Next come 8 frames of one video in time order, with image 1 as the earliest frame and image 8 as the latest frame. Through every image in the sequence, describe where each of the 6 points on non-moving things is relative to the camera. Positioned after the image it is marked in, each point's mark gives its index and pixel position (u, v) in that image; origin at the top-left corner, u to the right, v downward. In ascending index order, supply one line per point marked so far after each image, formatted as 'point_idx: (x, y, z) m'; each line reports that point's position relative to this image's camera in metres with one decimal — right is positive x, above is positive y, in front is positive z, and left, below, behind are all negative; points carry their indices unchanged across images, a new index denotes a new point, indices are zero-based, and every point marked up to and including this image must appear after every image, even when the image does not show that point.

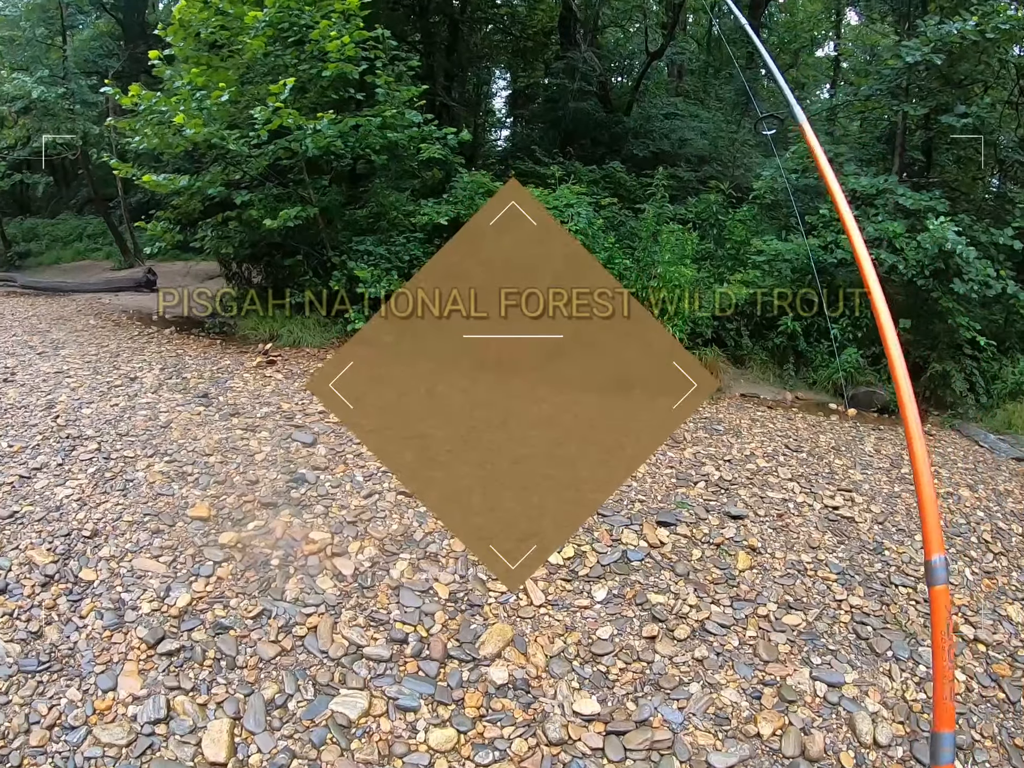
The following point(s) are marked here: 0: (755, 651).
0: (+0.8, -0.9, +3.2) m
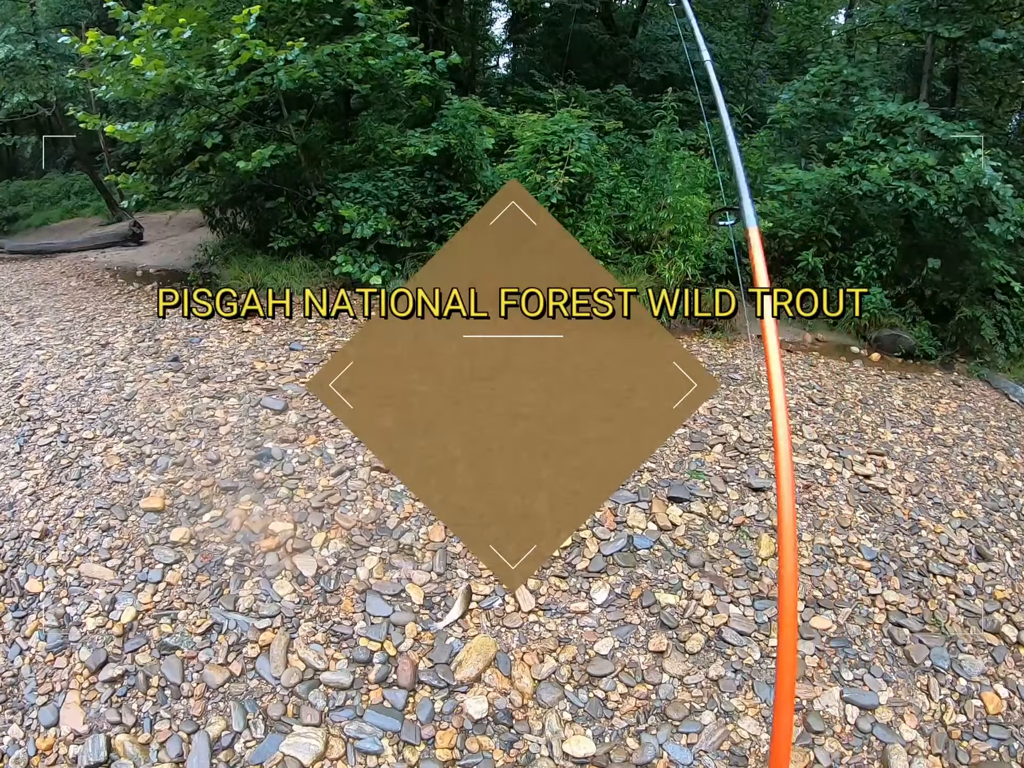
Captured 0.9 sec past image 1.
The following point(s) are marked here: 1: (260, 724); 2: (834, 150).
0: (+0.7, -0.8, +2.8) m
1: (-0.6, -0.9, +2.5) m
2: (+1.8, +1.3, +5.6) m
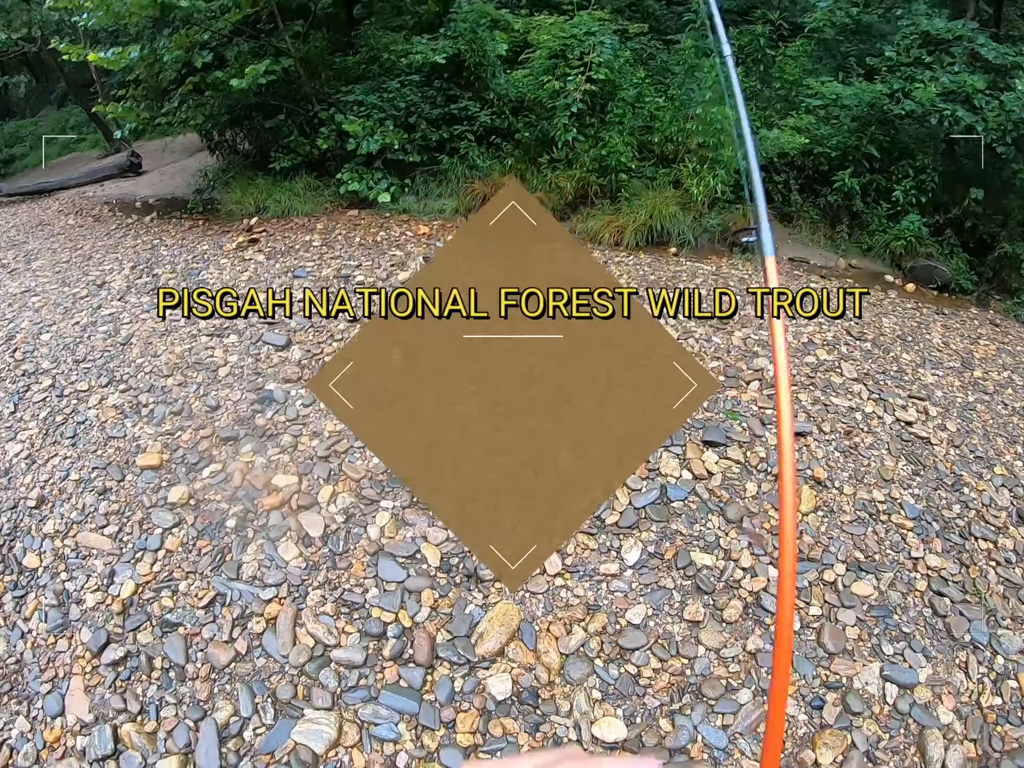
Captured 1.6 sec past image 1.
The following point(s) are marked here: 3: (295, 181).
0: (+0.8, -0.7, +2.7) m
1: (-0.6, -0.8, +2.4) m
2: (+1.9, +1.7, +5.2) m
3: (-1.2, +1.2, +5.8) m
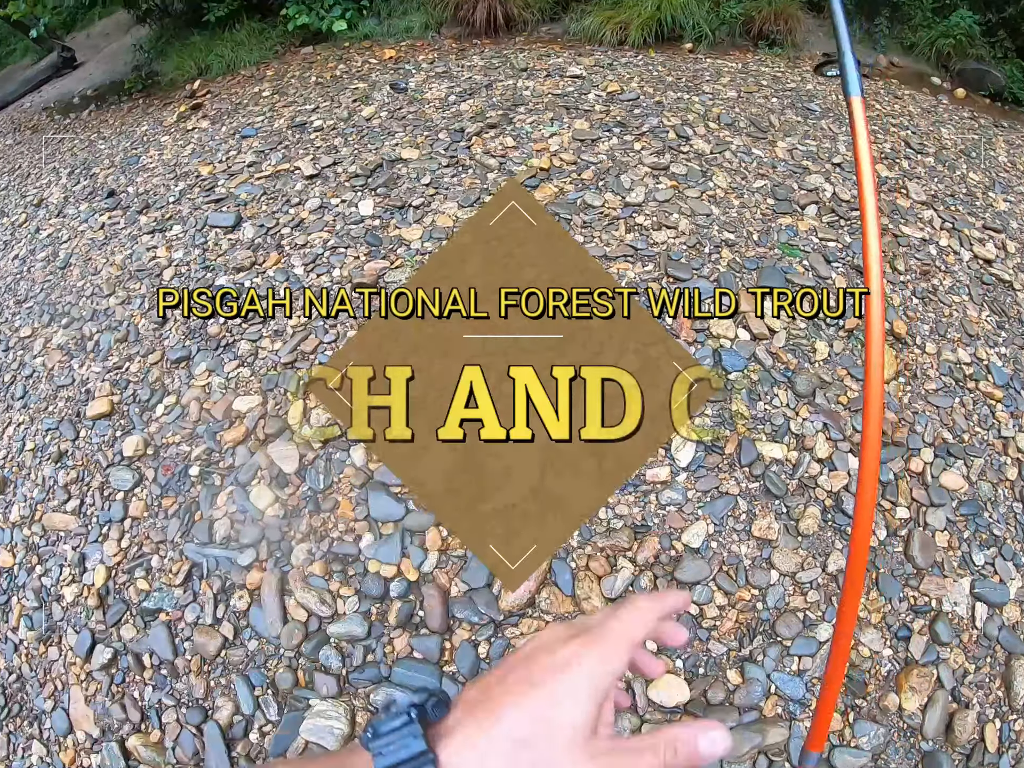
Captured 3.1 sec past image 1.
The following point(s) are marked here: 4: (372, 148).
0: (+0.9, -0.4, +2.3) m
1: (-0.5, -0.6, +2.0) m
2: (+1.8, +2.5, +4.3) m
3: (-1.3, +1.9, +5.0) m
4: (-0.5, +0.9, +3.6) m
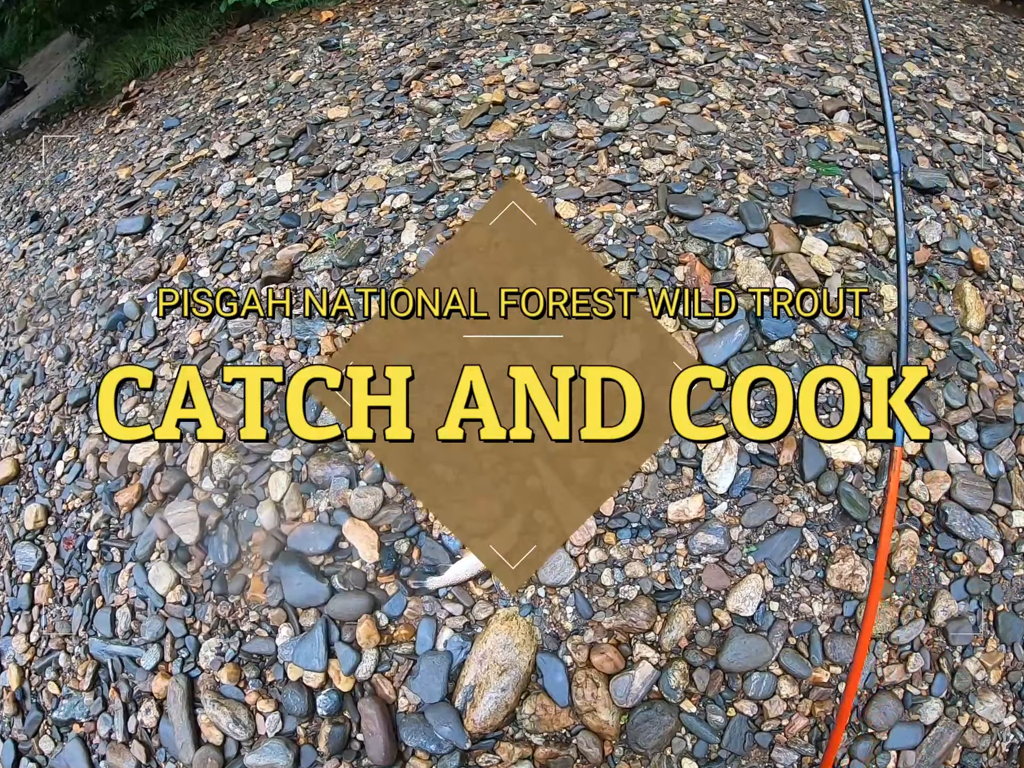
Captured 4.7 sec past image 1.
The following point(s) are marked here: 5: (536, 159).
0: (+0.8, -0.3, +1.6) m
1: (-0.5, -0.7, +1.4) m
2: (+1.5, +2.7, +3.5) m
3: (-1.5, +1.8, +4.3) m
4: (-0.6, +0.8, +3.0) m
5: (+0.1, +0.6, +2.5) m
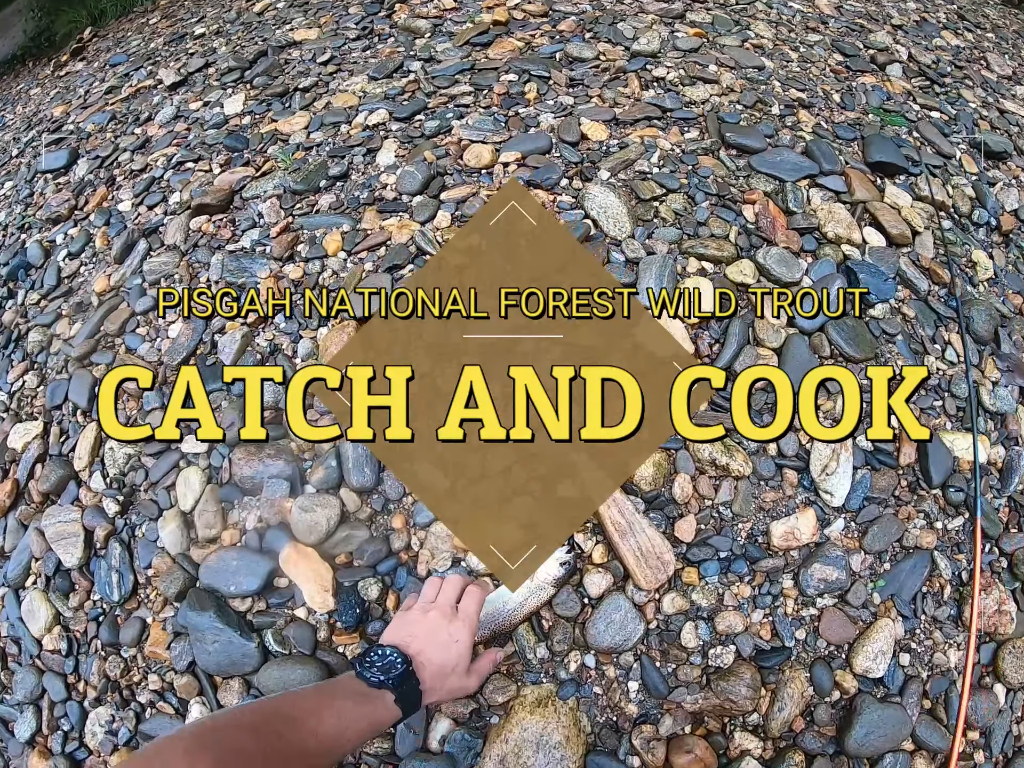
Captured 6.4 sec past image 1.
0: (+0.8, -0.3, +1.1) m
1: (-0.5, -0.7, +0.9) m
2: (+1.5, +2.8, +3.0) m
3: (-1.5, +1.9, +3.8) m
4: (-0.6, +0.8, +2.5) m
5: (+0.1, +0.6, +2.0) m
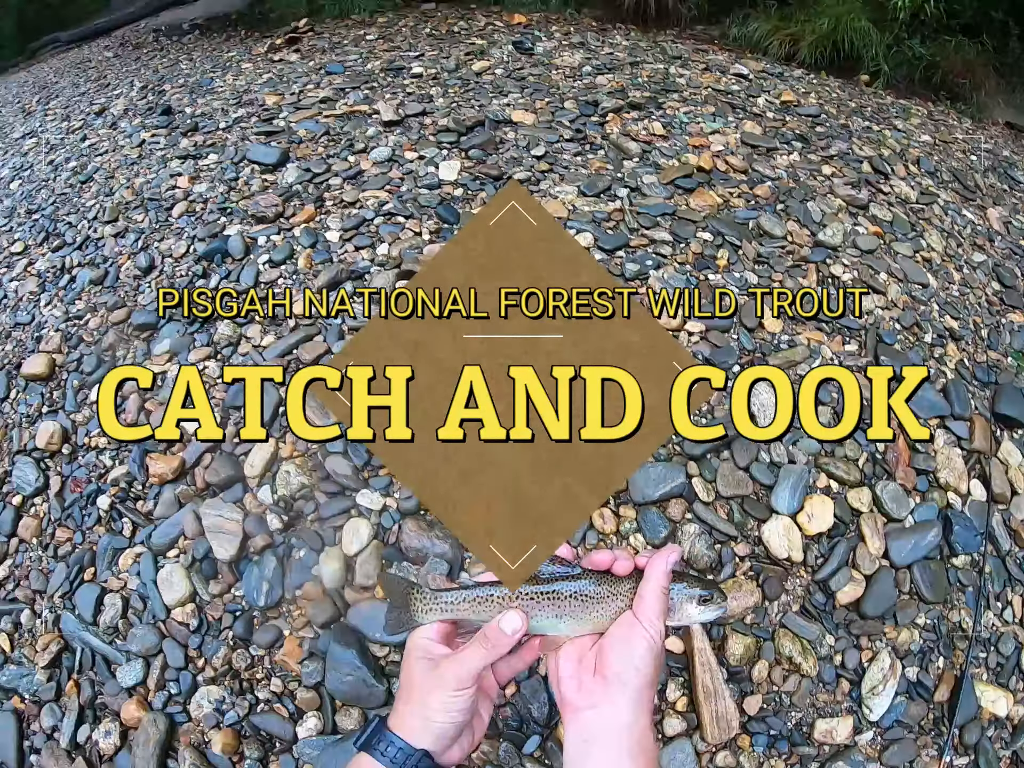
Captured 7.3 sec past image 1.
0: (+0.9, -0.7, +1.2) m
1: (-0.5, -0.7, +1.1) m
2: (+2.5, +1.9, +3.2) m
3: (-0.6, +1.9, +4.1) m
4: (-0.1, +0.7, +2.7) m
5: (+0.5, +0.3, +2.2) m
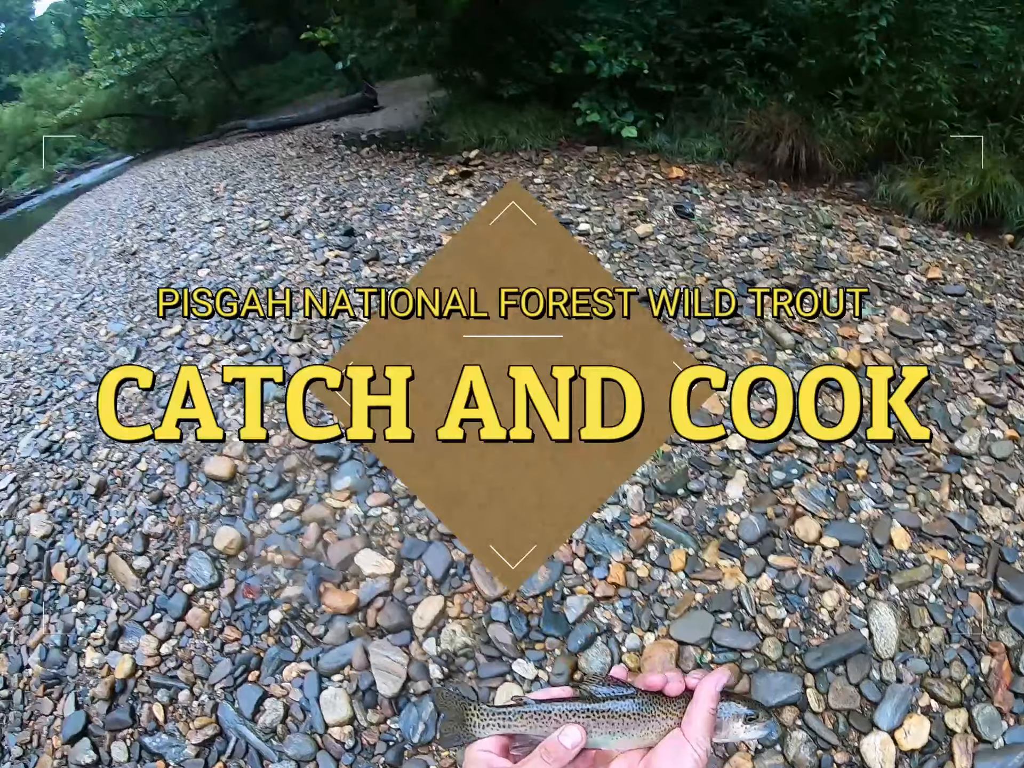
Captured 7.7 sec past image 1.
0: (+1.0, -1.1, +1.3) m
1: (-0.4, -0.9, +1.3) m
2: (+3.1, +1.1, +3.2) m
3: (+0.2, +1.5, +4.4) m
4: (+0.3, +0.3, +2.9) m
5: (+0.8, -0.1, +2.3) m
